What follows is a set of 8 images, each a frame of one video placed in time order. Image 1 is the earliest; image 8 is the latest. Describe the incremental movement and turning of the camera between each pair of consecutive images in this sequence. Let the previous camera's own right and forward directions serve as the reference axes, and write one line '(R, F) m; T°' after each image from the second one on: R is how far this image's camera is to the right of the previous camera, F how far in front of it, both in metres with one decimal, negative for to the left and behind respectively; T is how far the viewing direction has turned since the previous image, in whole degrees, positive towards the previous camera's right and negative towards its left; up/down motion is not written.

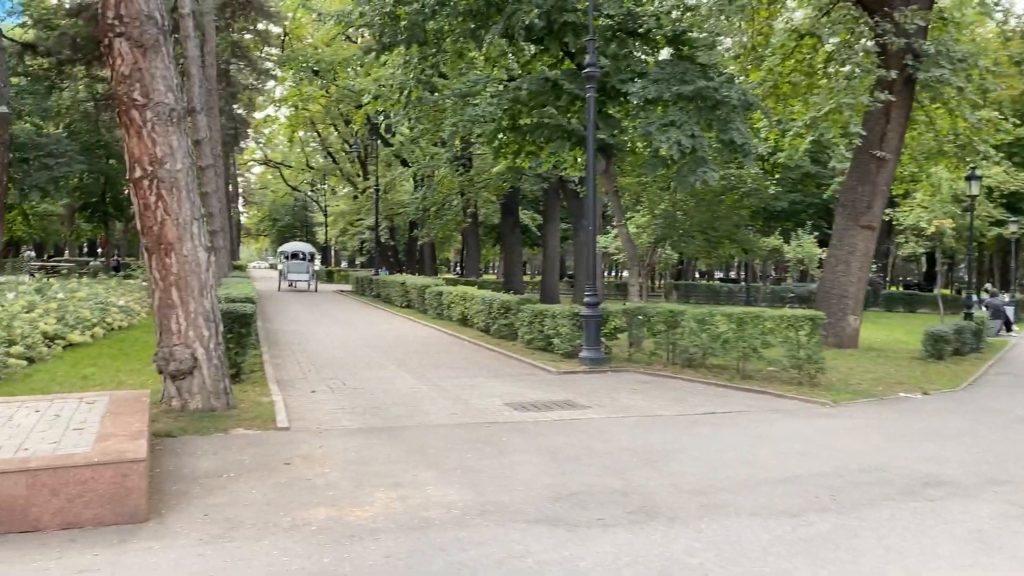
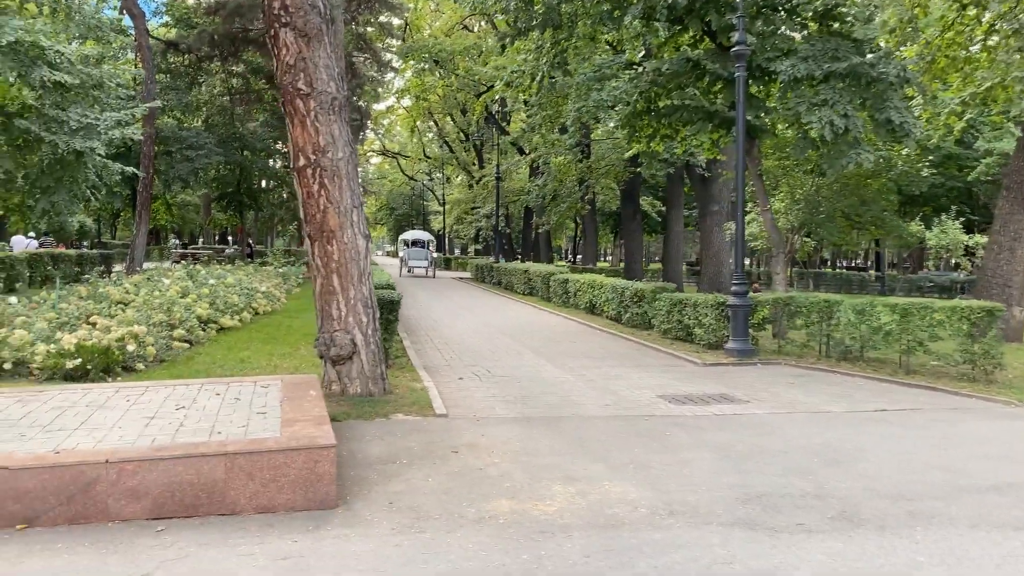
(-0.4, +0.2) m; -7°
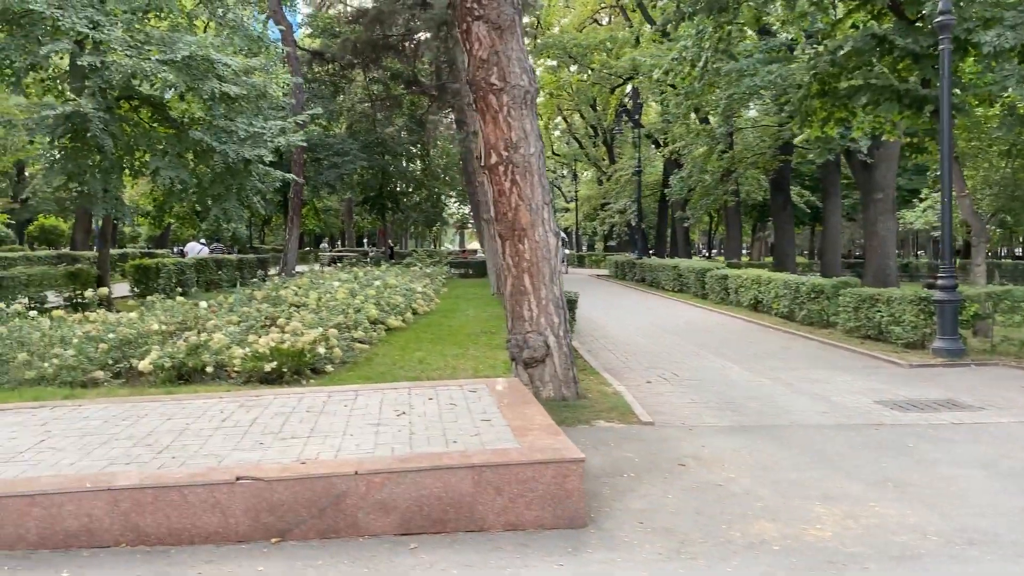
(-0.7, +0.3) m; -8°
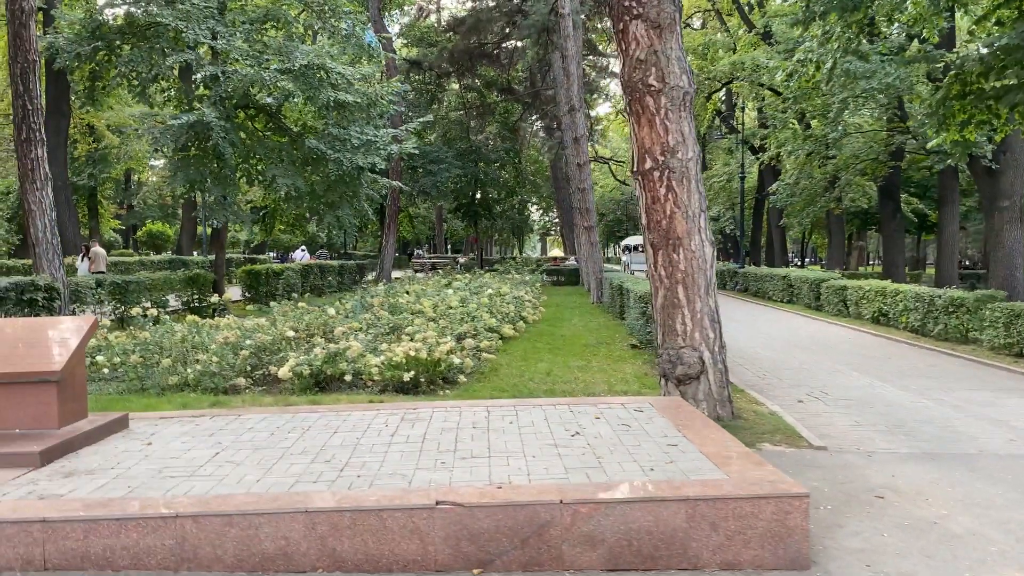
(-0.6, +0.3) m; -5°
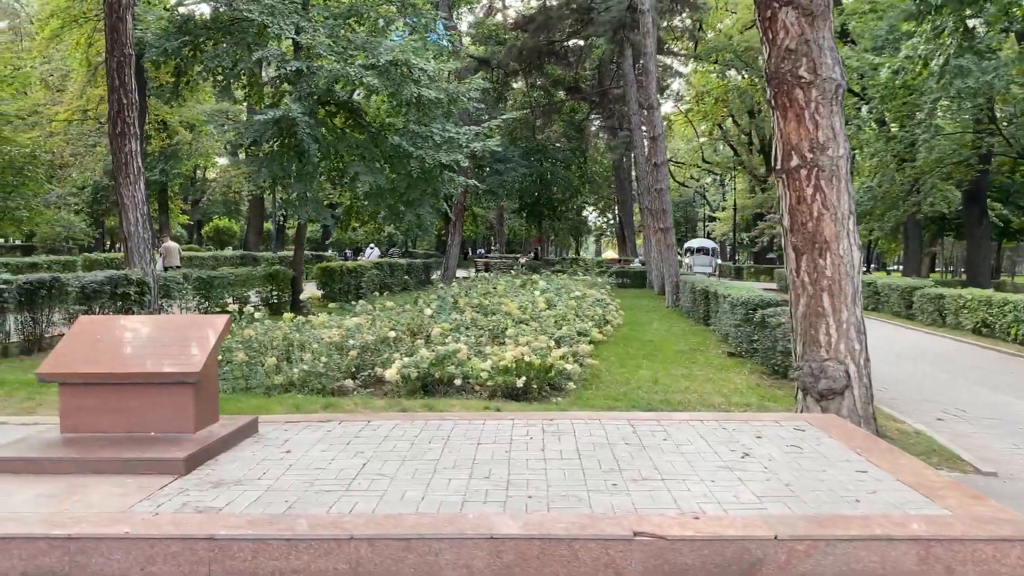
(-0.6, +0.4) m; -3°
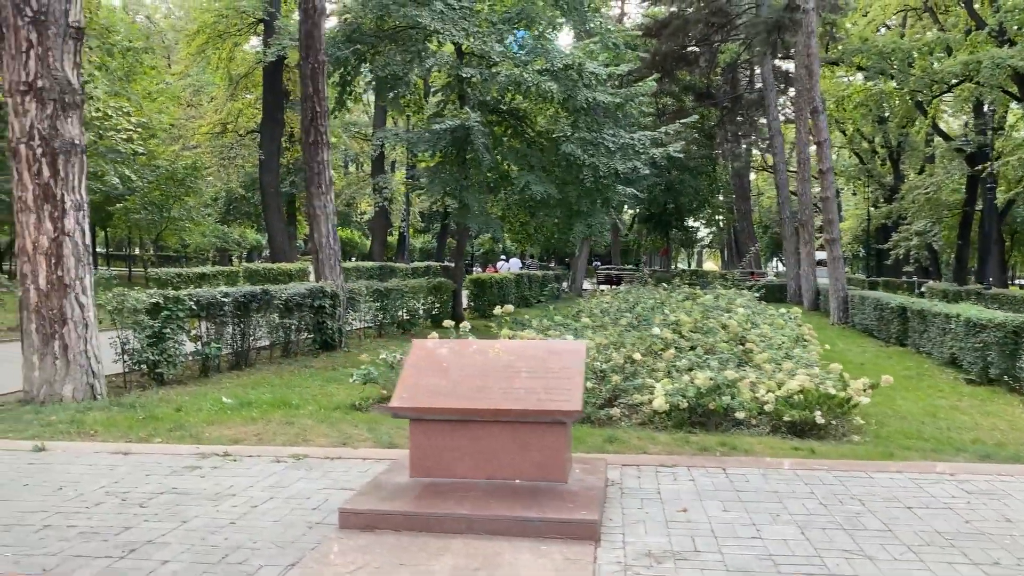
(-1.7, +0.7) m; -6°
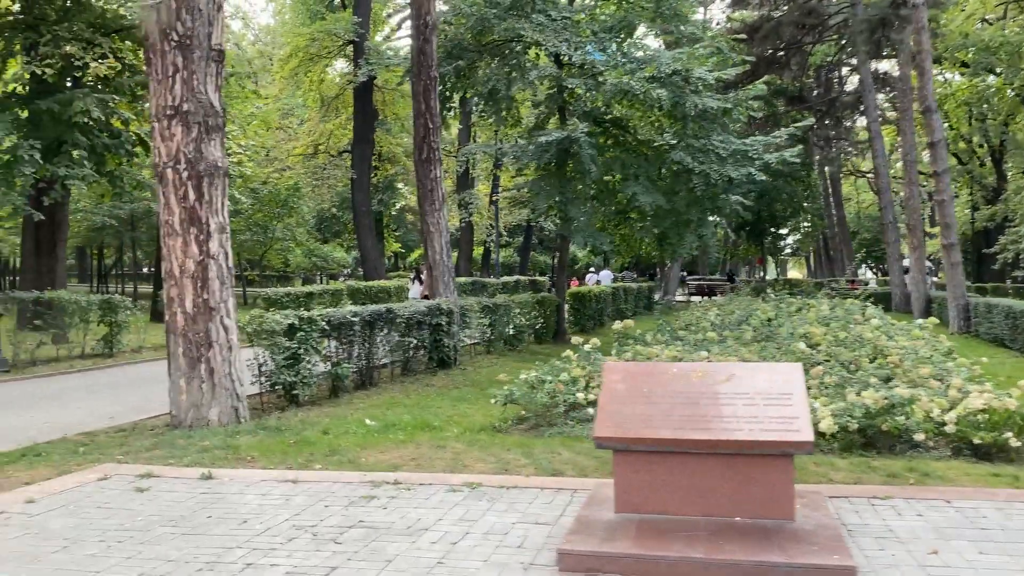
(-0.6, +0.3) m; -5°
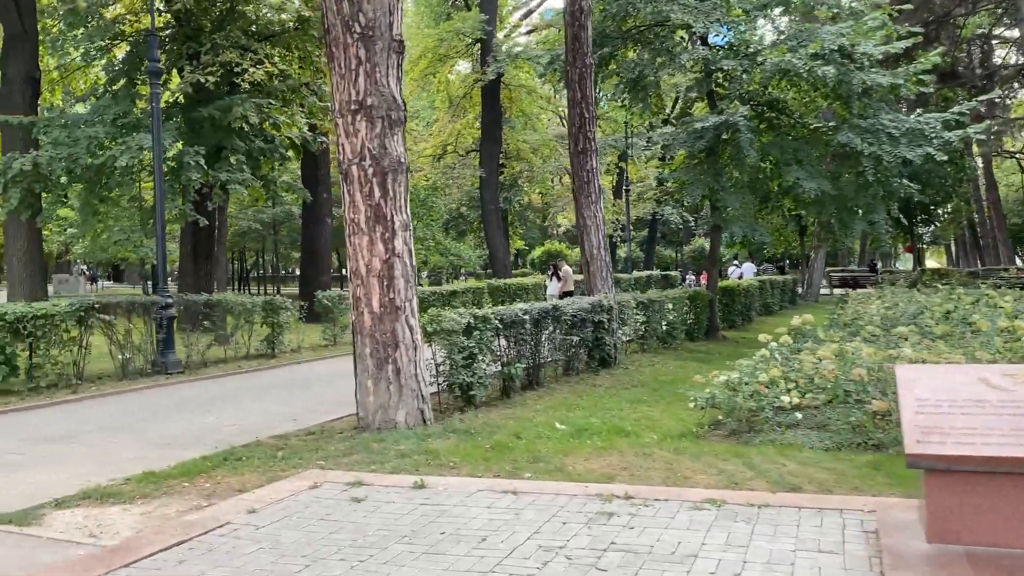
(-0.7, +0.4) m; -8°
